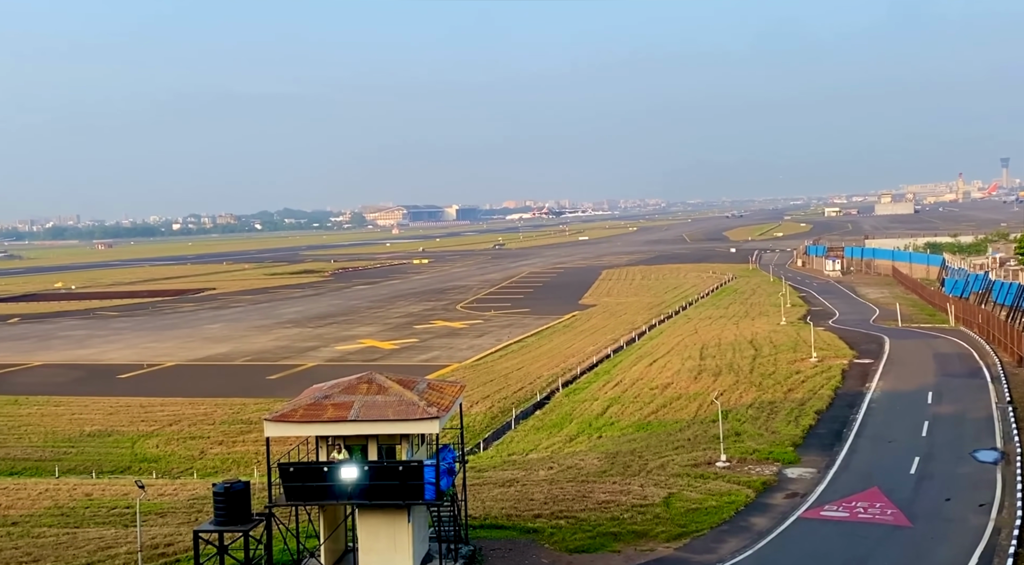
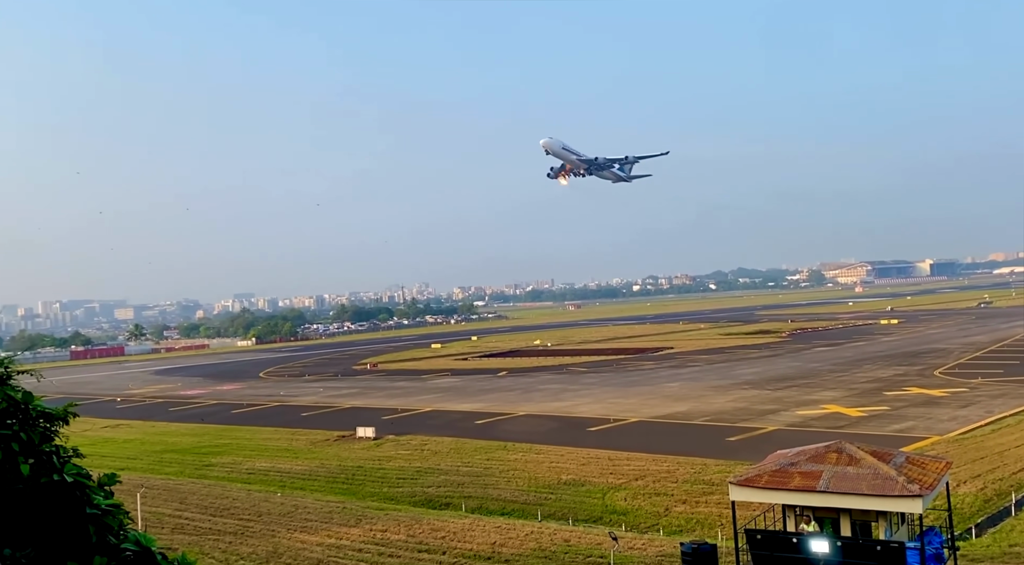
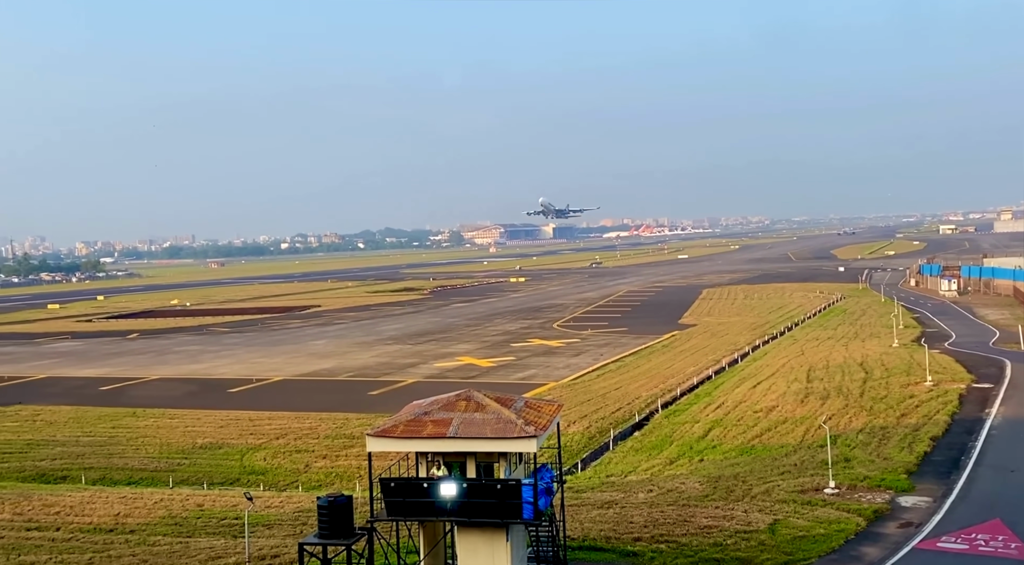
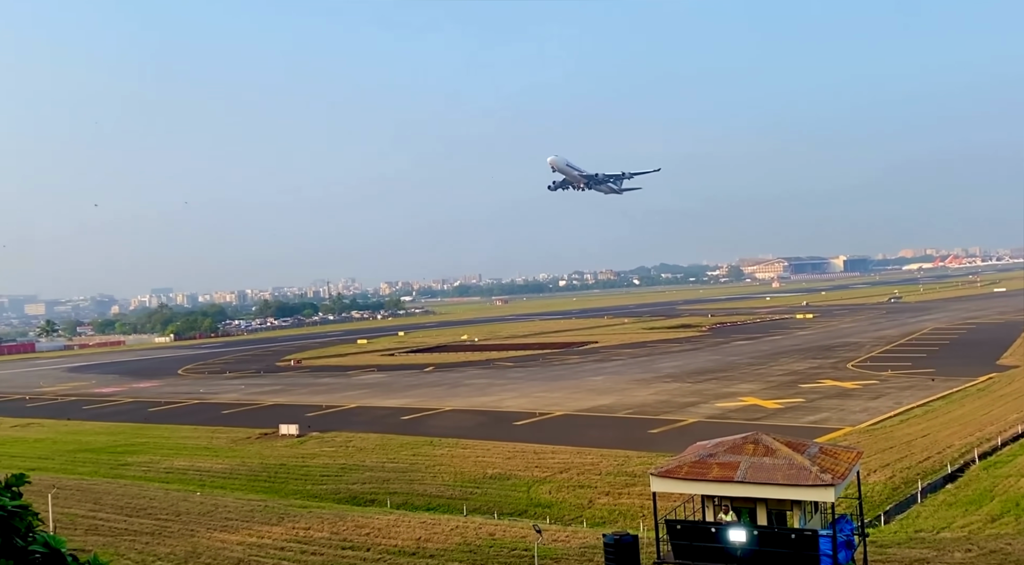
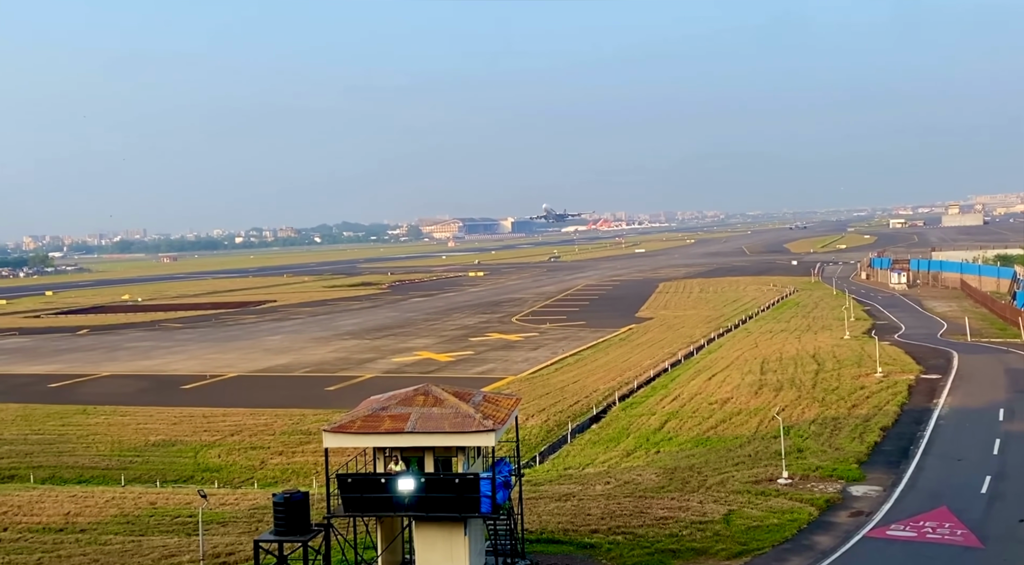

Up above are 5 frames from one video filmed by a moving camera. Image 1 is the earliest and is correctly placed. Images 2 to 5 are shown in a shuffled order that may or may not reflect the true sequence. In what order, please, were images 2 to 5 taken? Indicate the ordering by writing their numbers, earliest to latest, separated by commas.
5, 3, 4, 2
